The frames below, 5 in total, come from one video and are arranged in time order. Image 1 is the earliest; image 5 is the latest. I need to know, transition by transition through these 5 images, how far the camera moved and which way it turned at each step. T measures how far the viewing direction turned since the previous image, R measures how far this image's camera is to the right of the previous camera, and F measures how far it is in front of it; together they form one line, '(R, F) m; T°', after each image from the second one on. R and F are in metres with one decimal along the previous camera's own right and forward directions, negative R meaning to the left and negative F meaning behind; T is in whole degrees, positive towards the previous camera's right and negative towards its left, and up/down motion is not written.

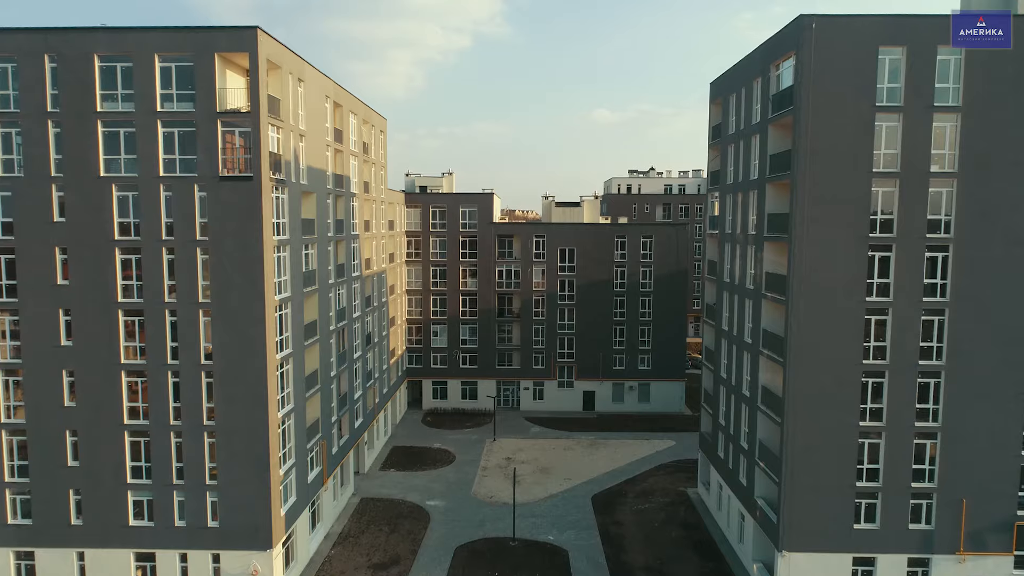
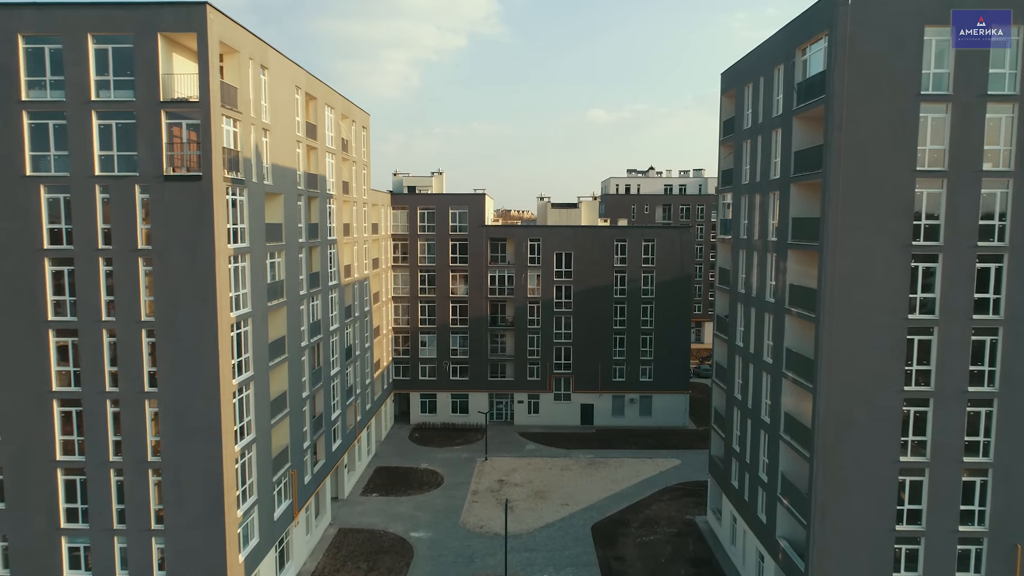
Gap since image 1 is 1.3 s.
(+0.2, +3.1) m; 0°
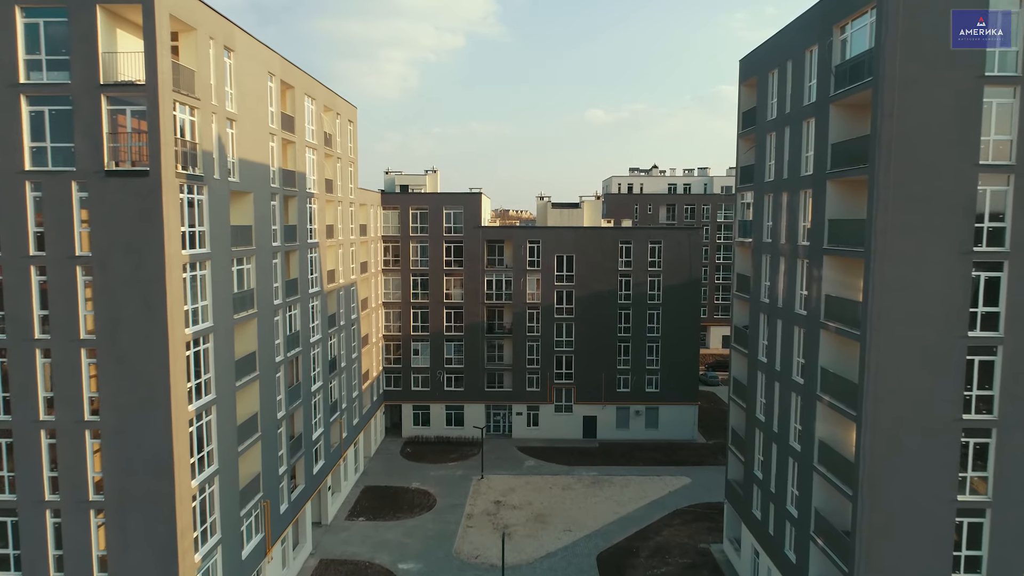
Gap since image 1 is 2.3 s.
(0.0, +2.8) m; 0°
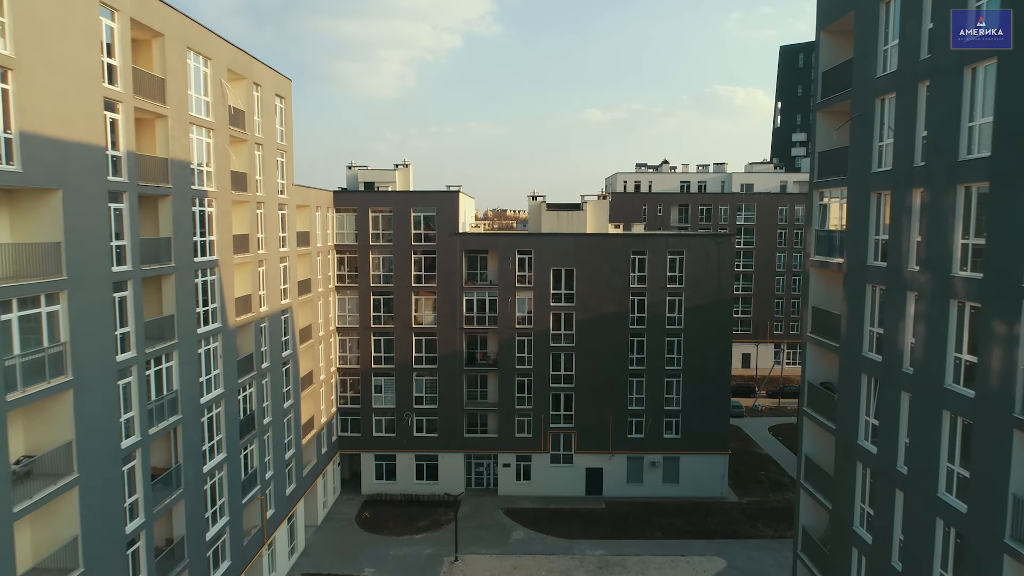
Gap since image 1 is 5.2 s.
(+0.7, +8.9) m; 0°
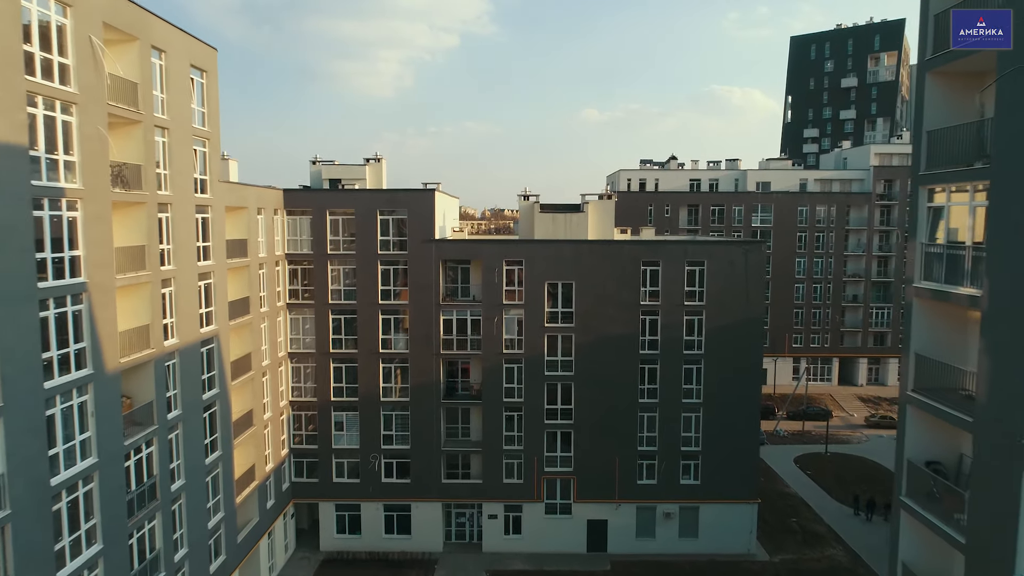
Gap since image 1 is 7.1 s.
(+0.5, +6.0) m; 0°
